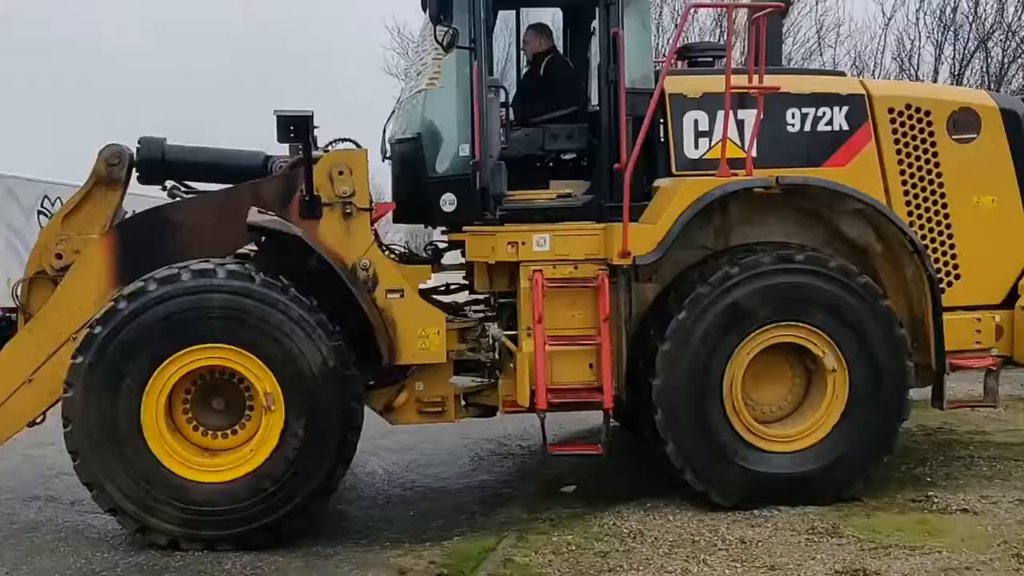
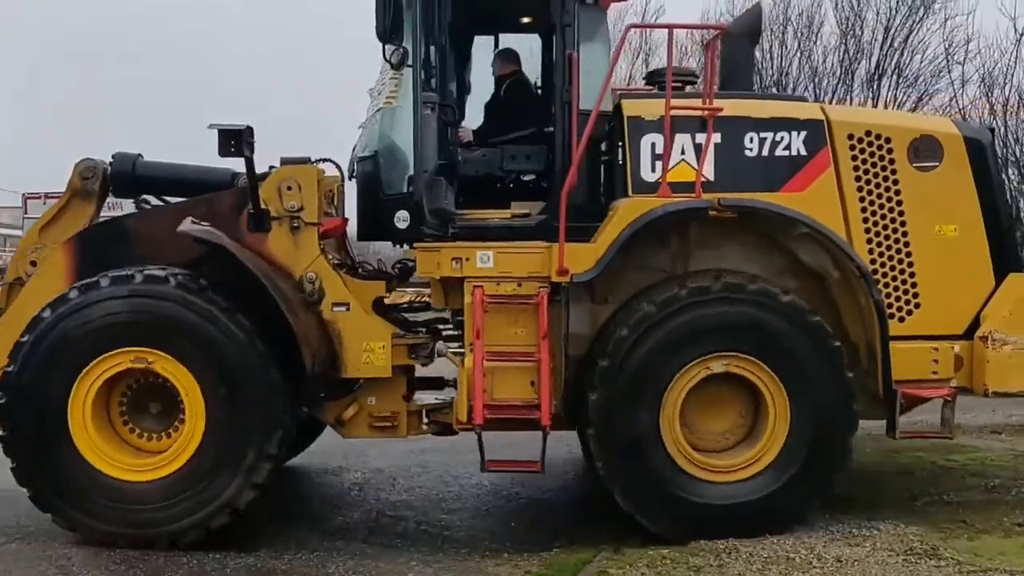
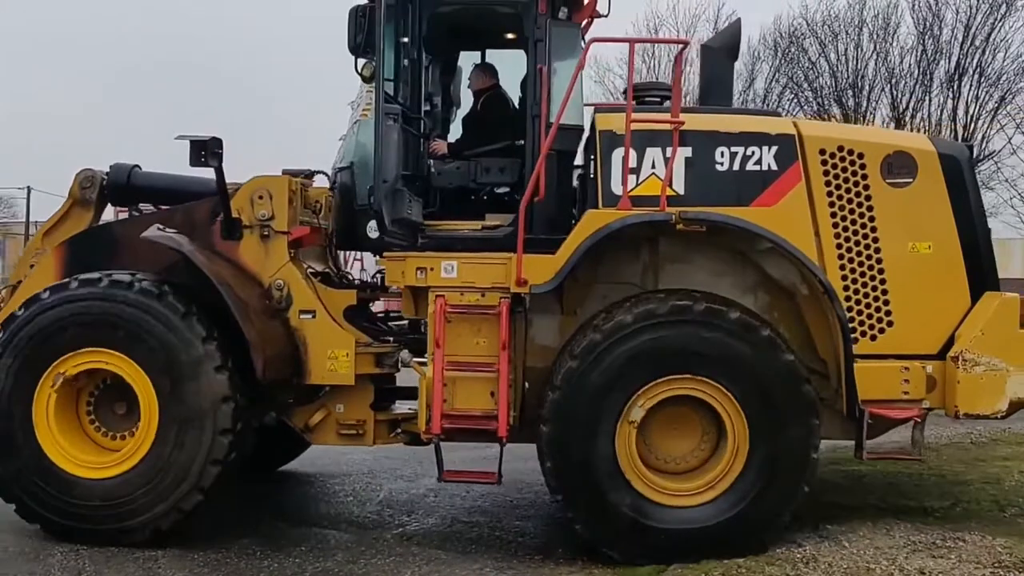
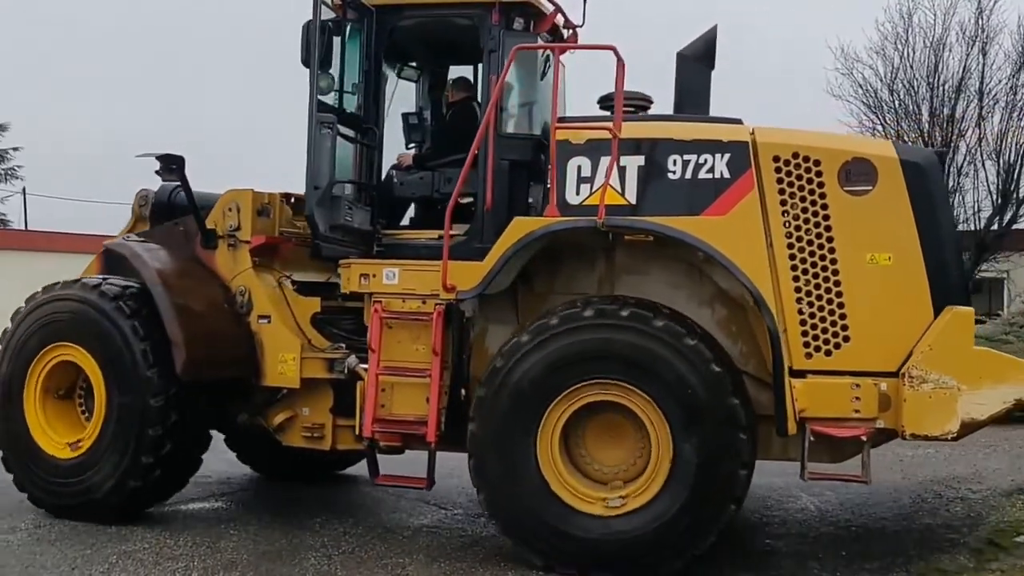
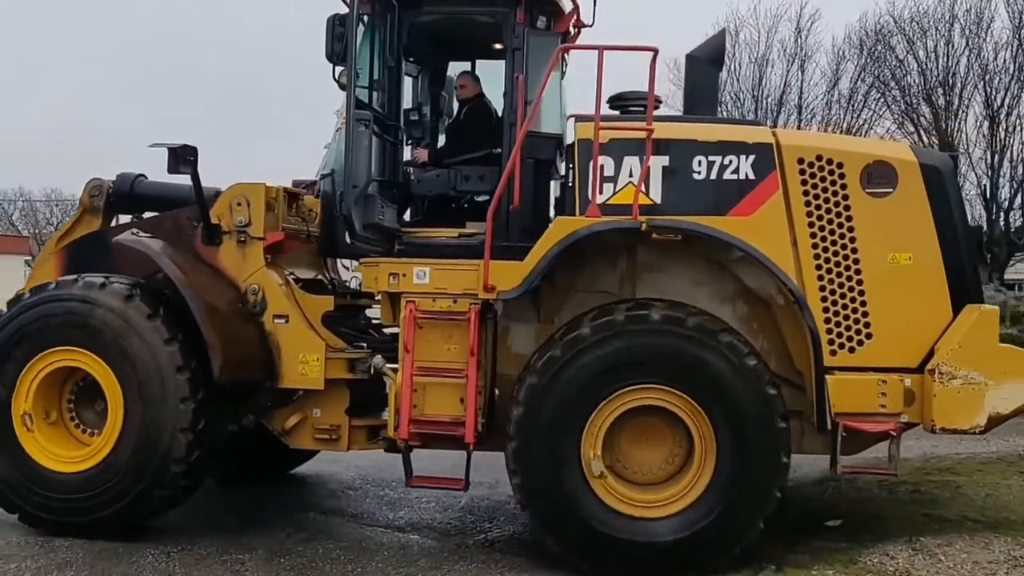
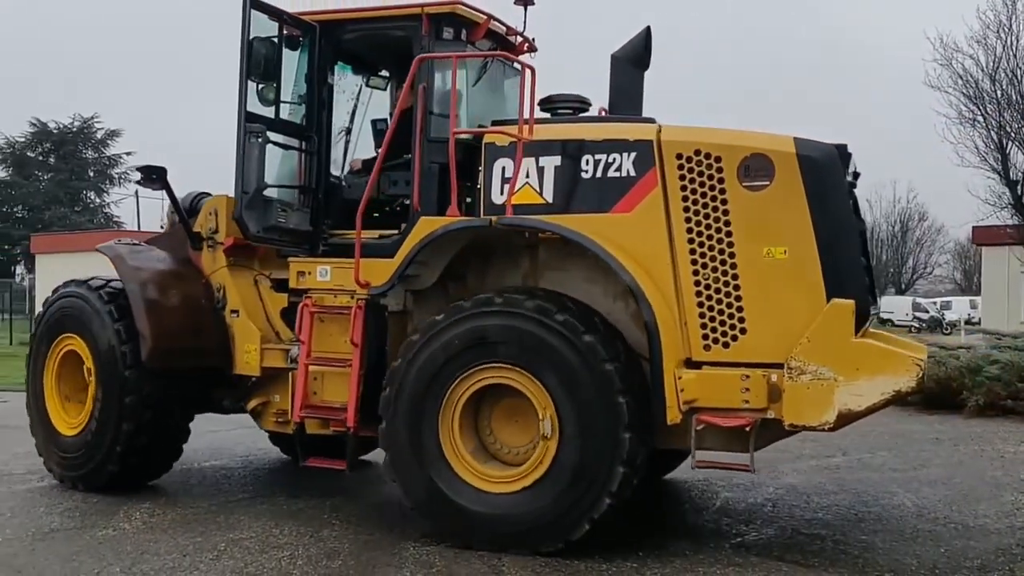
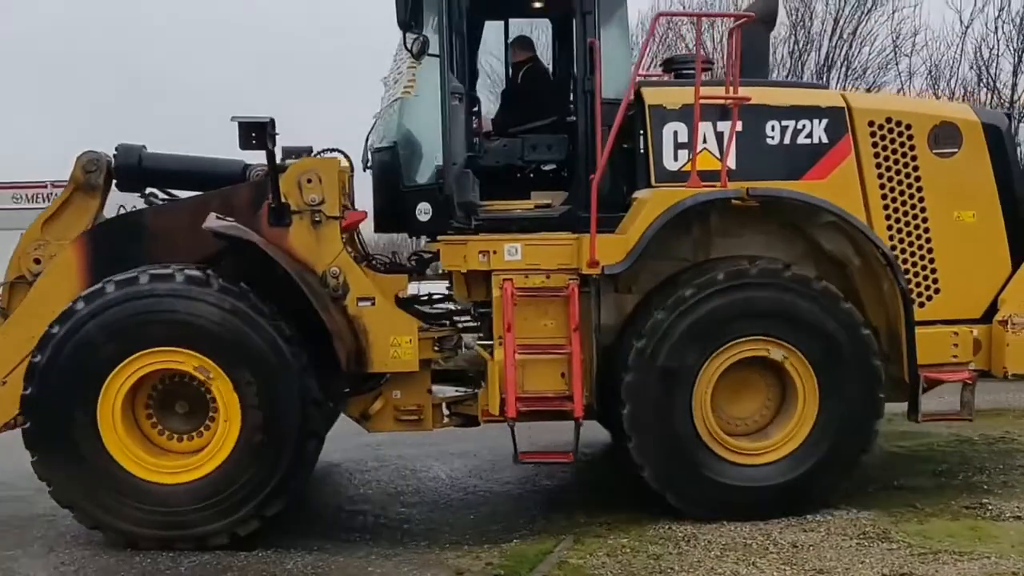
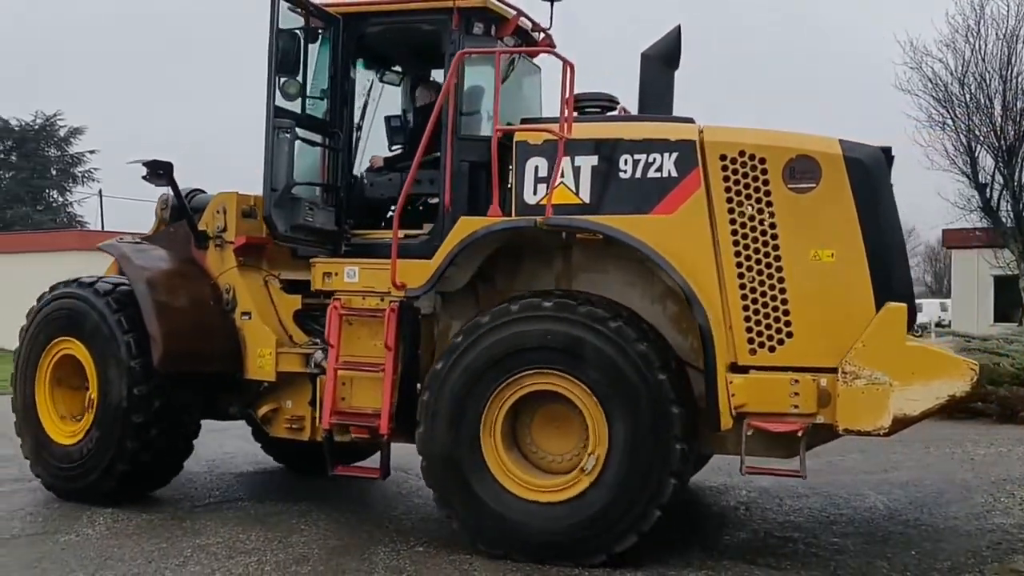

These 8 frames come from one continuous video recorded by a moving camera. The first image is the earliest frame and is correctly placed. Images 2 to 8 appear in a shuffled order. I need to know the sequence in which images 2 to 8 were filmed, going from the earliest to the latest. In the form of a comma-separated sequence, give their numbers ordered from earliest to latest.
7, 2, 3, 5, 4, 8, 6
